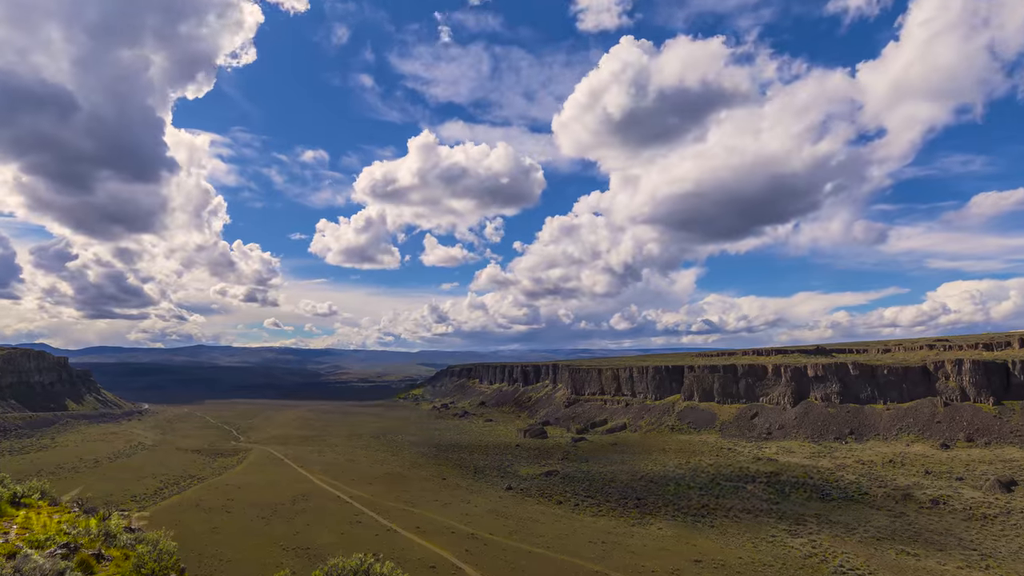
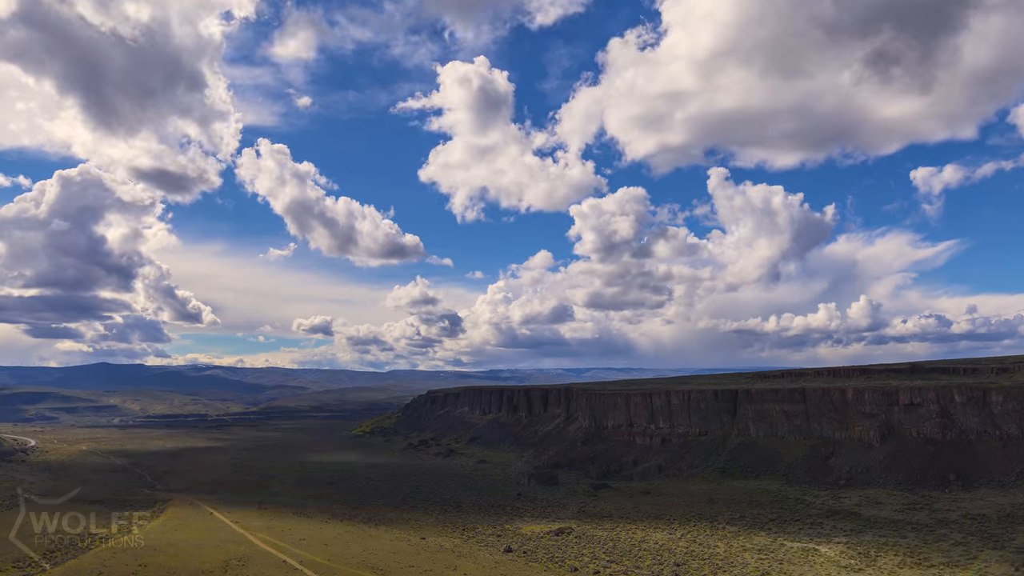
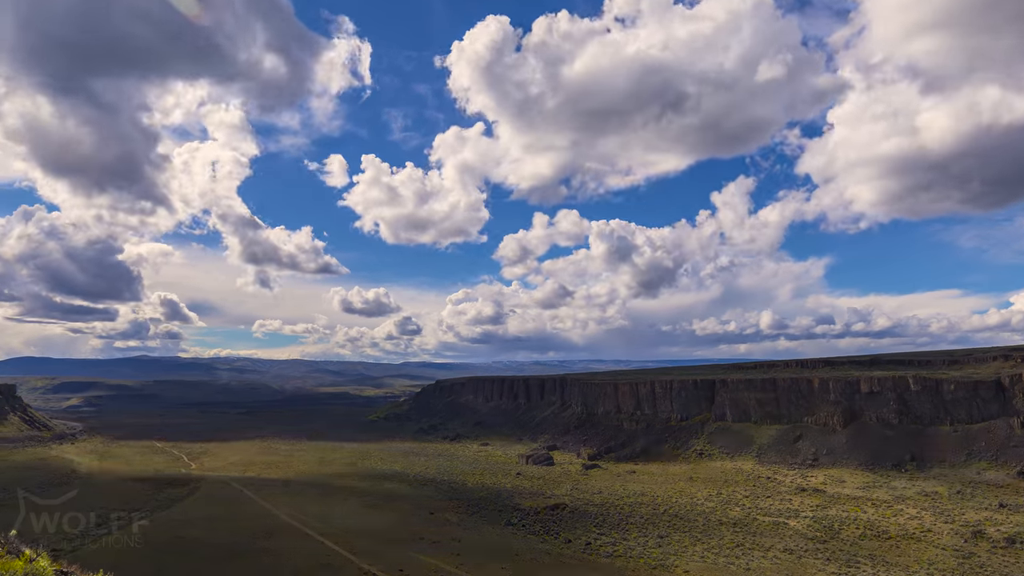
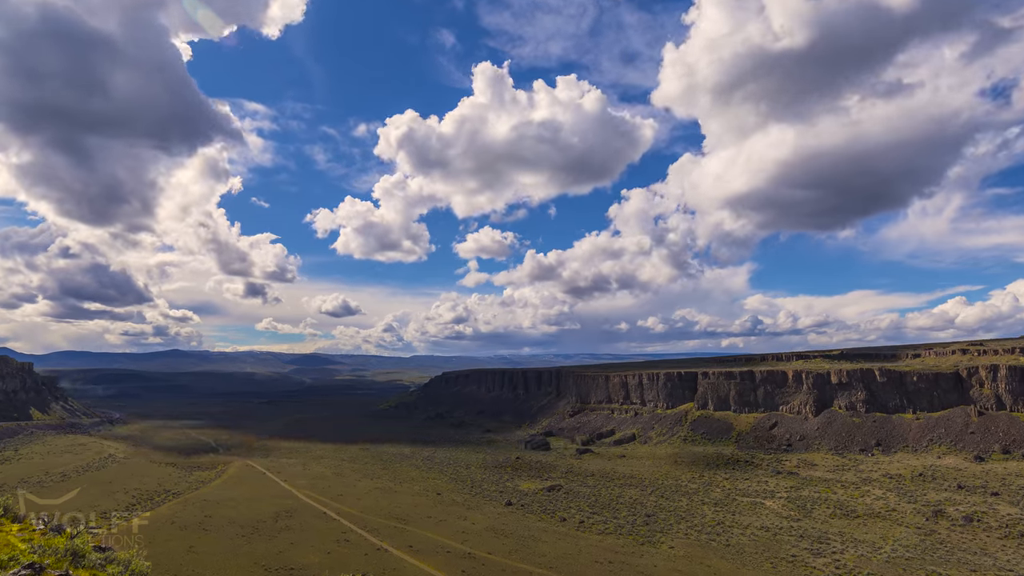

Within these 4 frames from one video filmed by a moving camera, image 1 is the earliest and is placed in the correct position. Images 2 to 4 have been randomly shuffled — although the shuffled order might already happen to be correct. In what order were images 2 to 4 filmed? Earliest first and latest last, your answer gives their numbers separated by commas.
4, 3, 2
